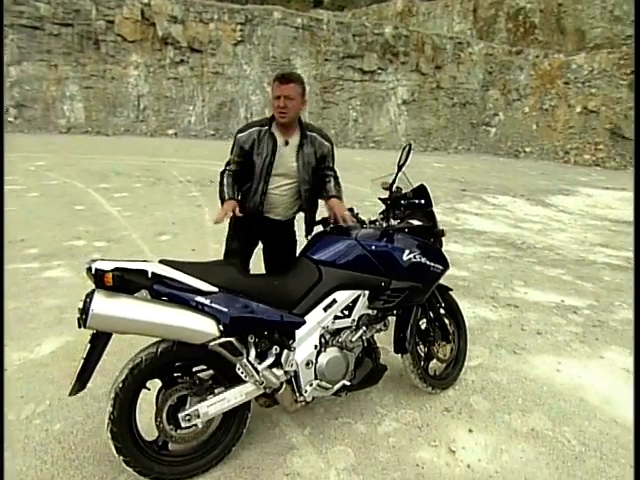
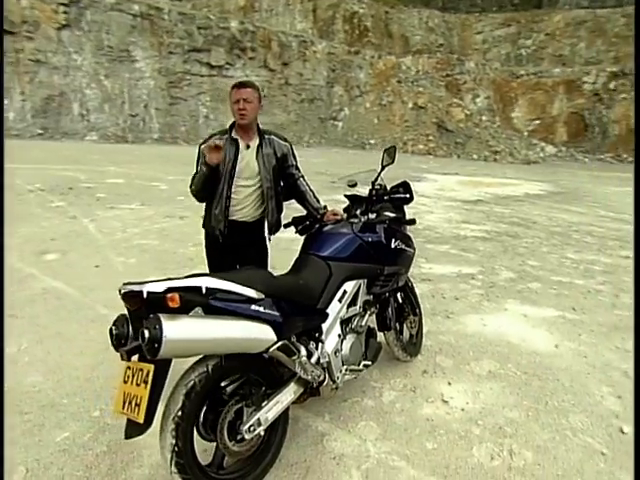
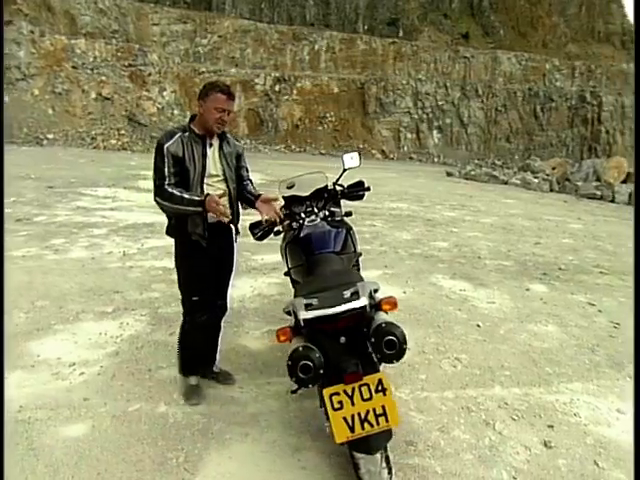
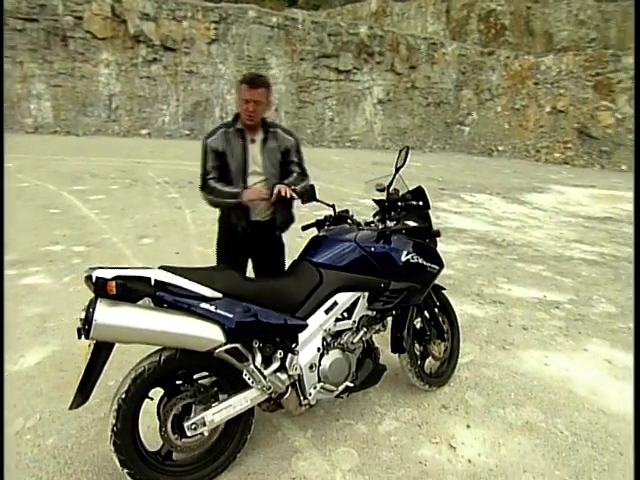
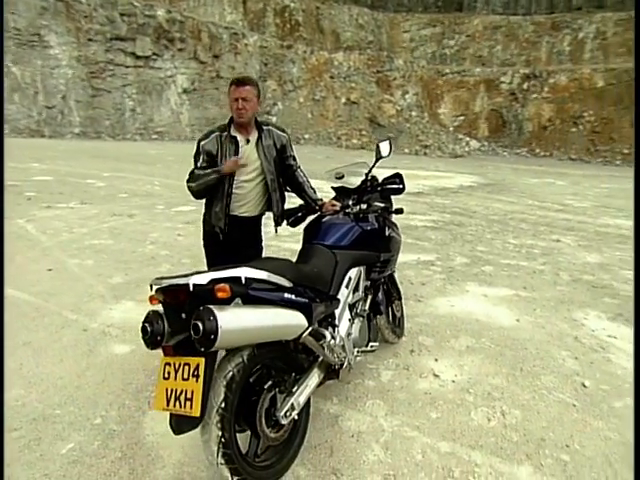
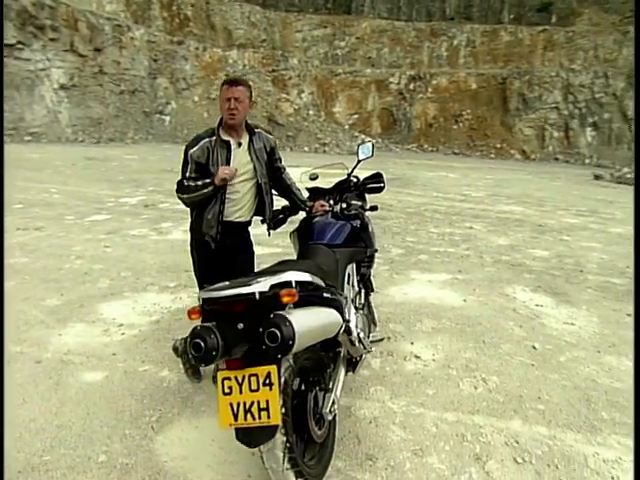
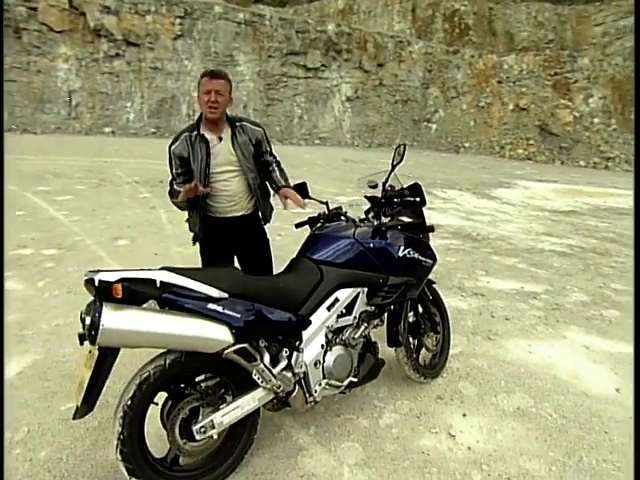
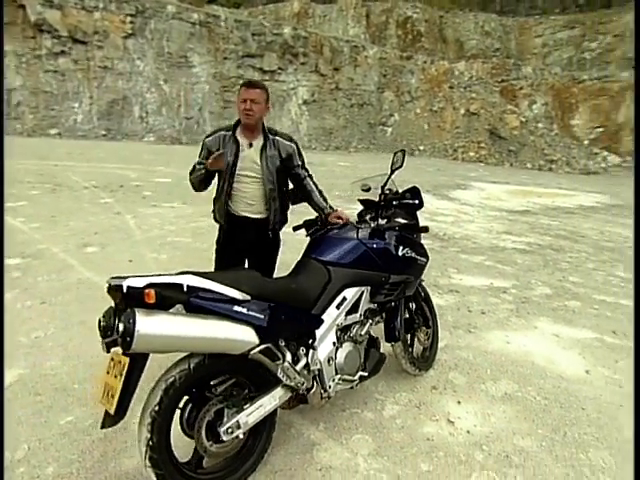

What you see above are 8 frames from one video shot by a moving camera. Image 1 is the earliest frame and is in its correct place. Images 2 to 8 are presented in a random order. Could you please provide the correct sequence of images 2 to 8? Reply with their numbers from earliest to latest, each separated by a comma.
4, 7, 8, 2, 5, 6, 3
